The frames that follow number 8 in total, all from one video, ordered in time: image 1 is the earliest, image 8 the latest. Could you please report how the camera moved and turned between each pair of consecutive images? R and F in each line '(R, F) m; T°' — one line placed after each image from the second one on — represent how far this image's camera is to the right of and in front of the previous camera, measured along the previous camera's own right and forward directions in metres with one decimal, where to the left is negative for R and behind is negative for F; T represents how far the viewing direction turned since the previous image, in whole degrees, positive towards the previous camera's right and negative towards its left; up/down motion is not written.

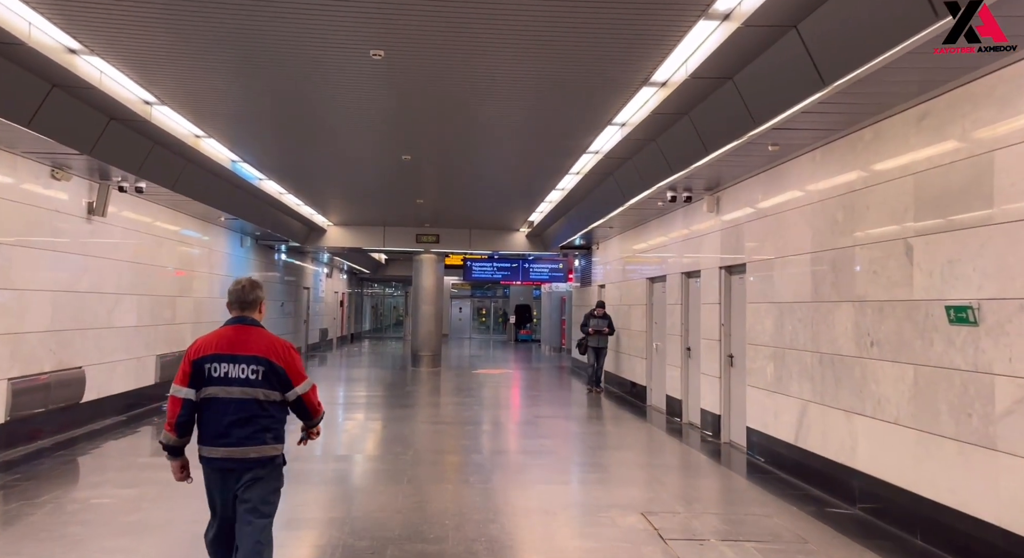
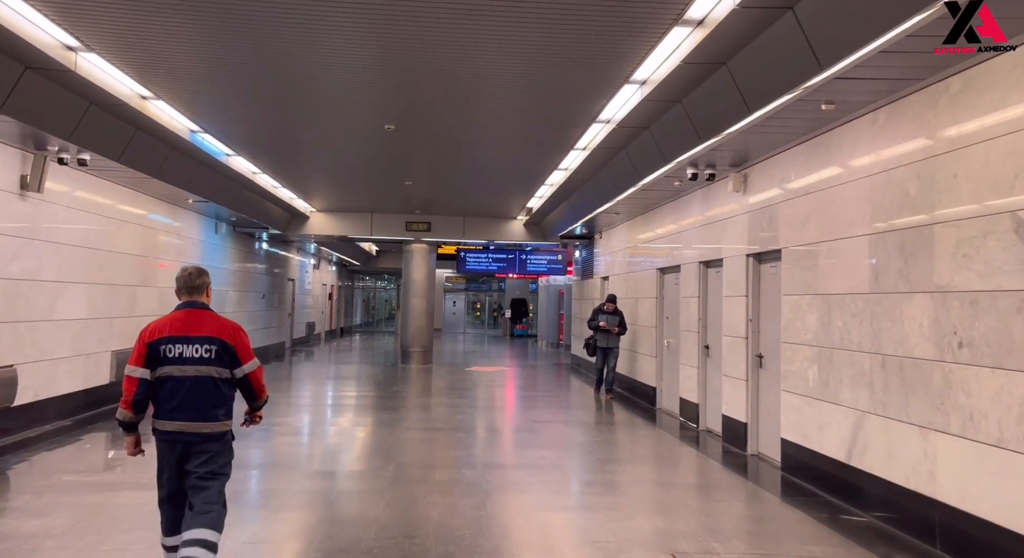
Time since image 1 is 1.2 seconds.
(0.0, +1.0) m; 0°
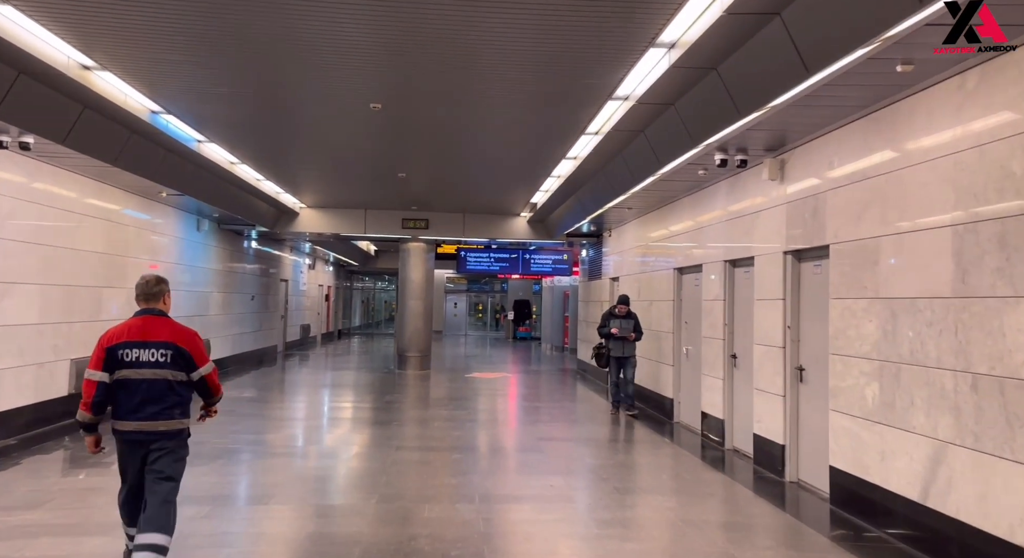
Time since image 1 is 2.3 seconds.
(0.0, +0.9) m; 0°
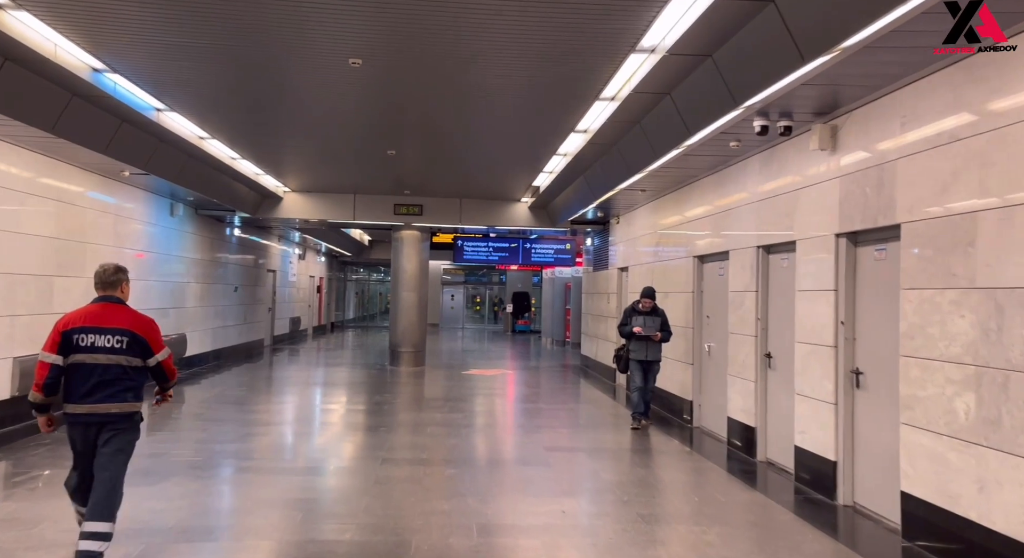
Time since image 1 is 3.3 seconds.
(0.0, +0.9) m; 0°
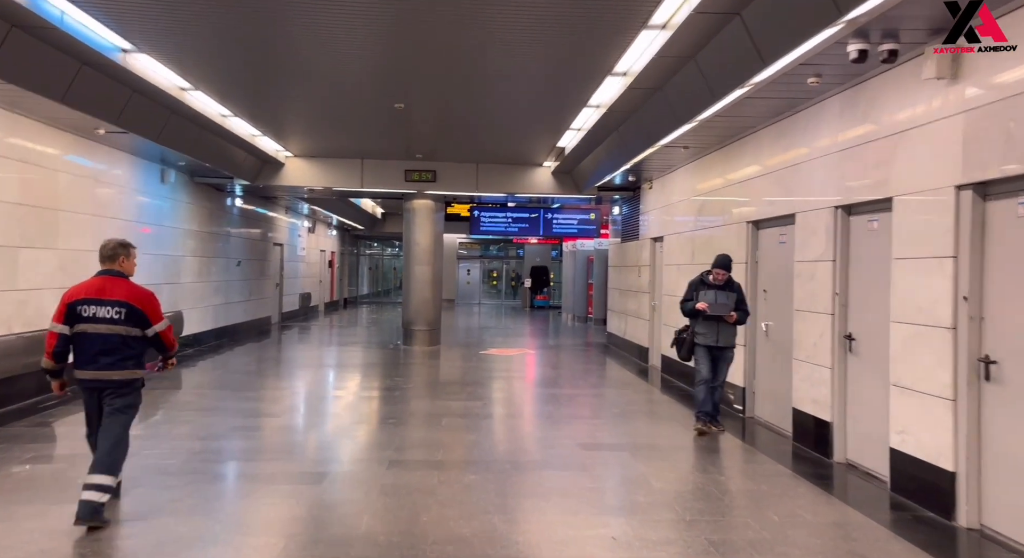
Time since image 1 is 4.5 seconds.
(-0.1, +1.0) m; -1°
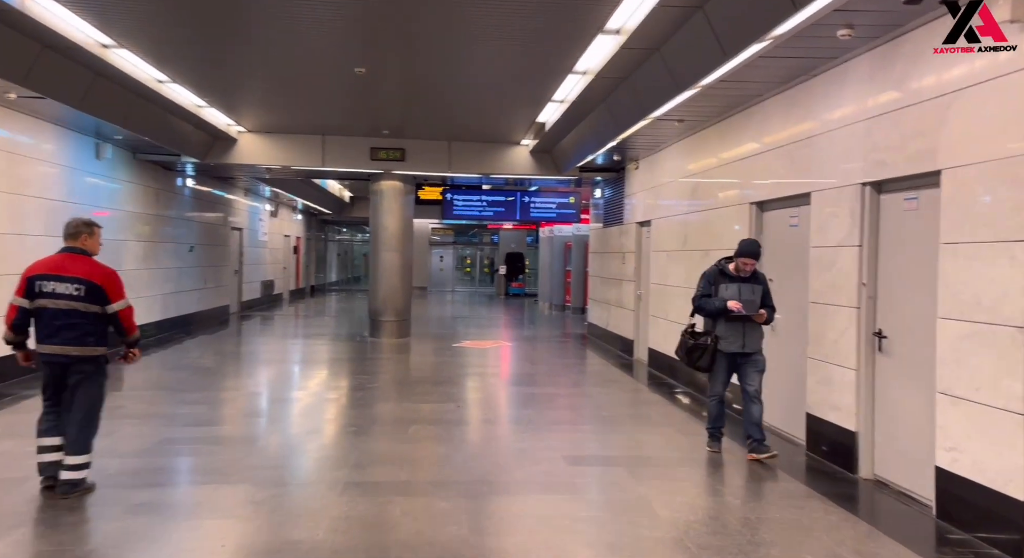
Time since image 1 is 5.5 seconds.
(0.0, +0.8) m; +2°
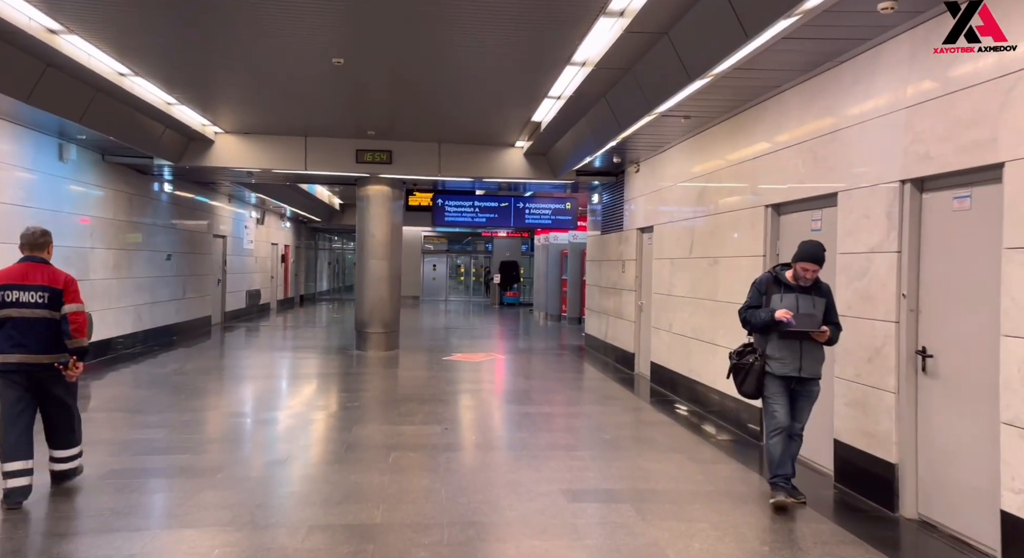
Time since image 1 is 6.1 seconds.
(0.0, +0.6) m; 0°
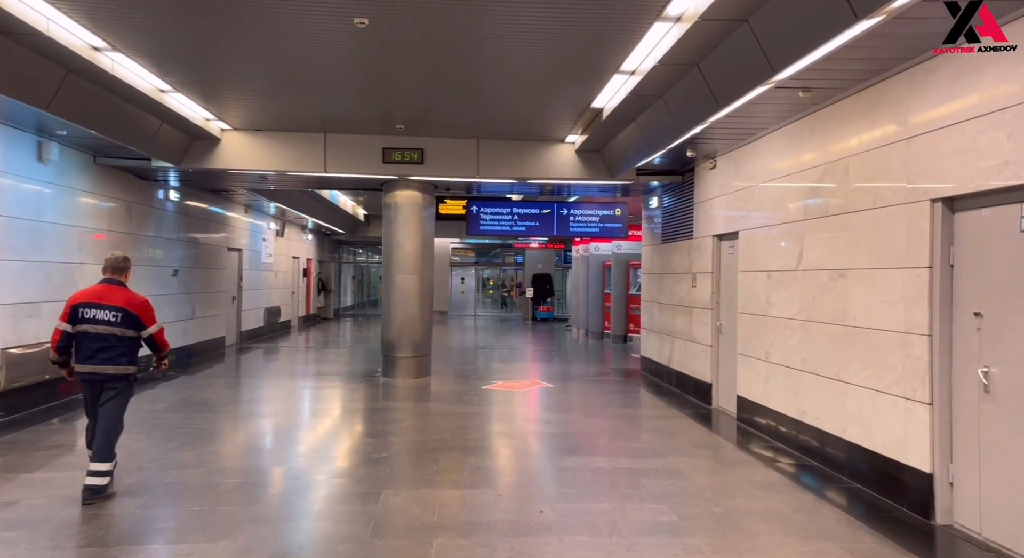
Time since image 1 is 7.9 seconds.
(-0.3, +1.4) m; -2°
